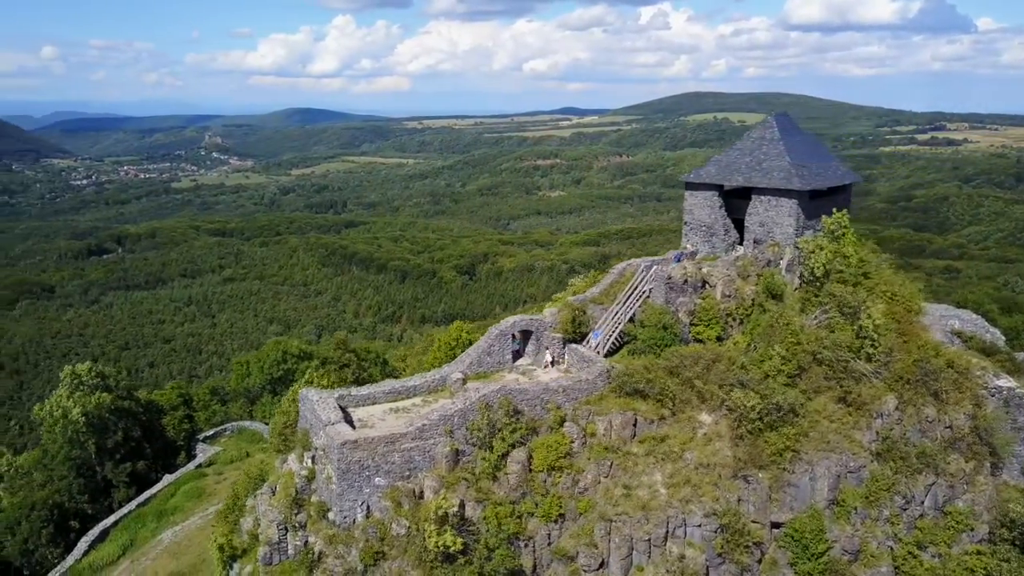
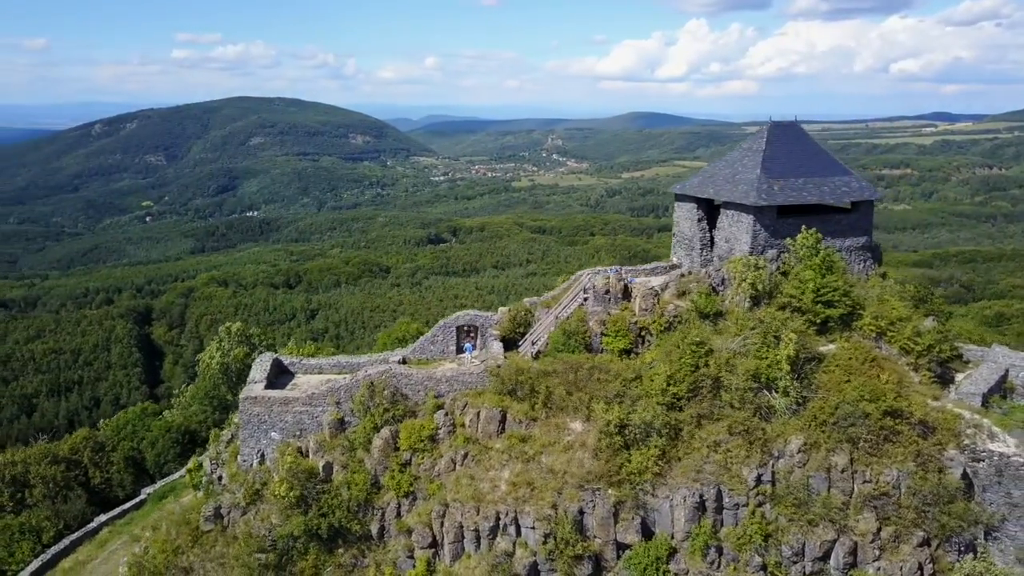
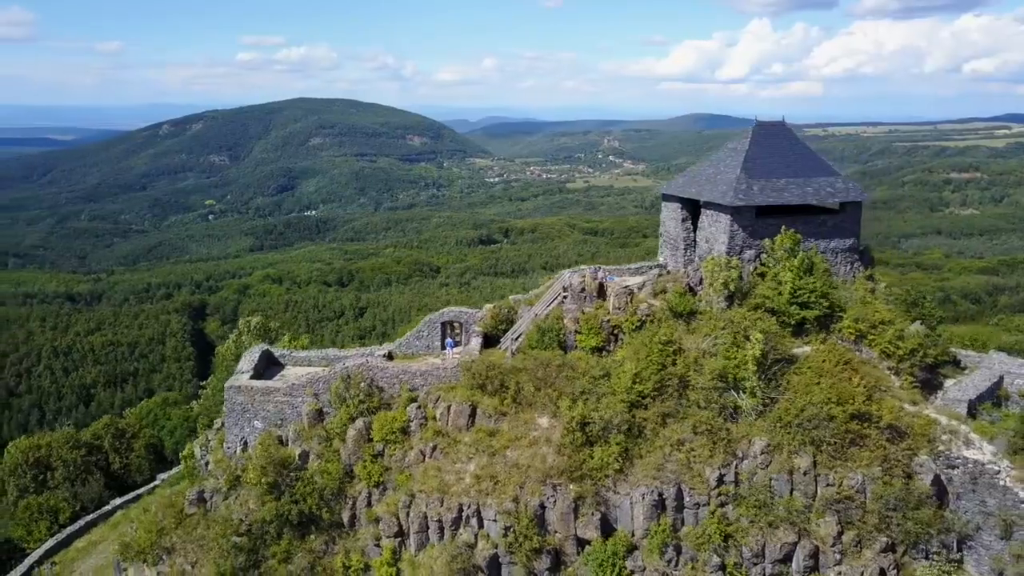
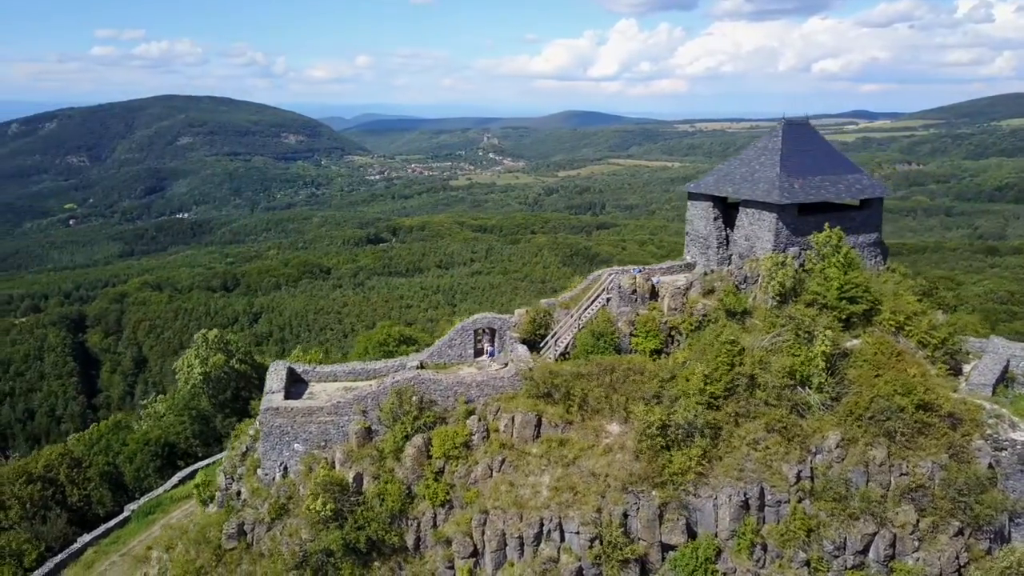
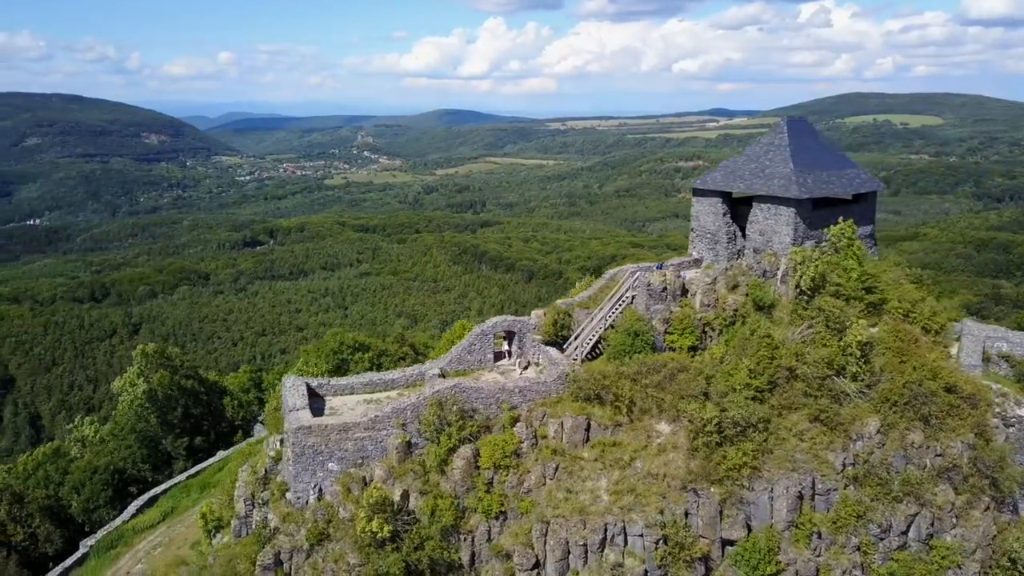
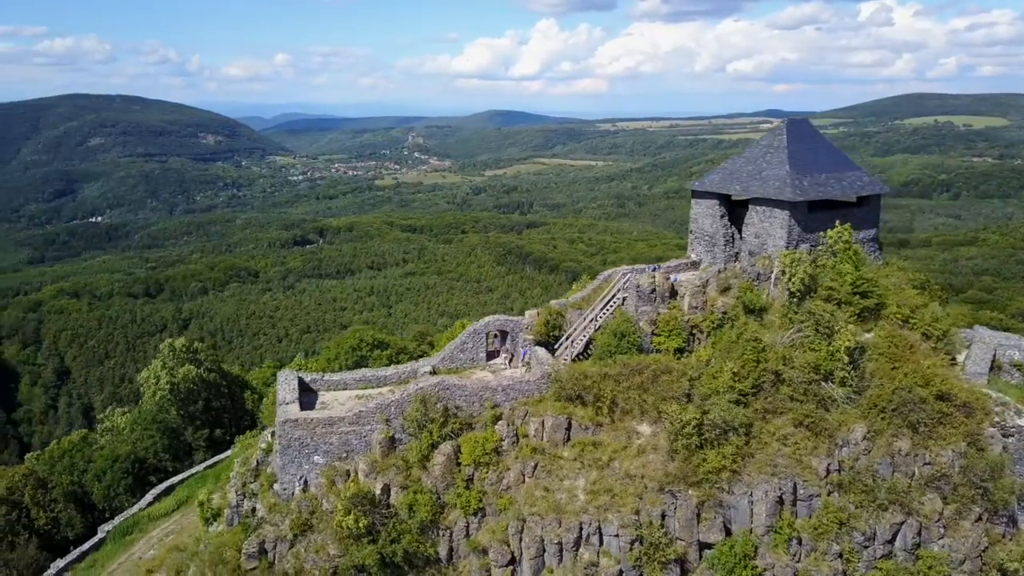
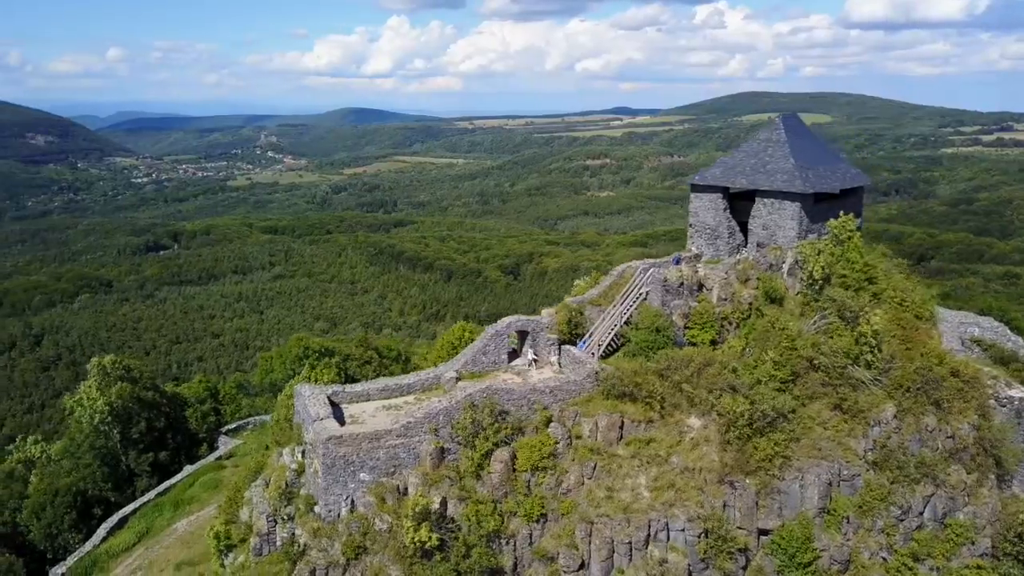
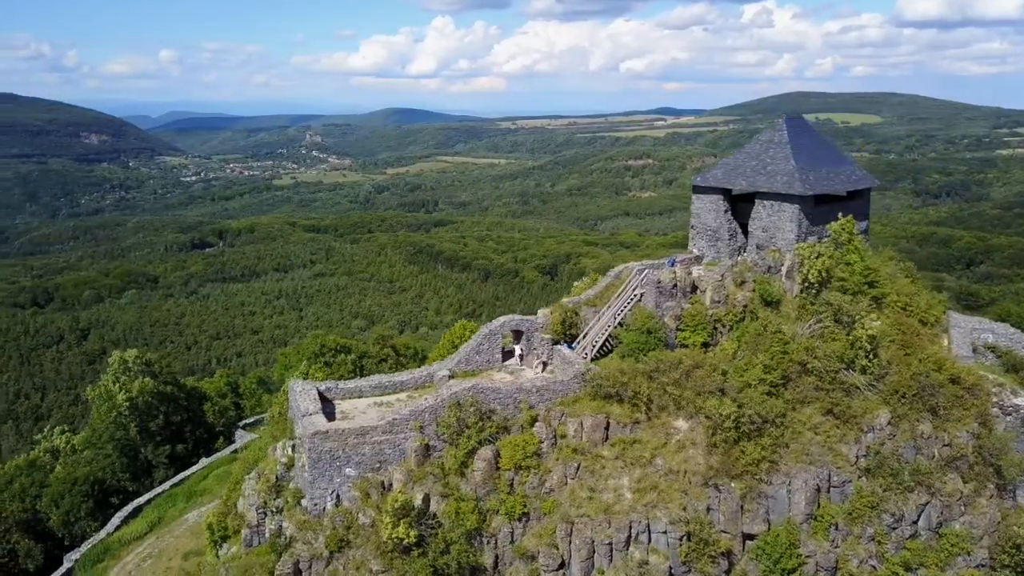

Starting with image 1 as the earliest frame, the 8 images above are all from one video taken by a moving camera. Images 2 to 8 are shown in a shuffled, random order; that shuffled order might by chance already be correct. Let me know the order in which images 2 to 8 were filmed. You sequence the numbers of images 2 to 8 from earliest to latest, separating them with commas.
7, 8, 5, 6, 4, 2, 3
